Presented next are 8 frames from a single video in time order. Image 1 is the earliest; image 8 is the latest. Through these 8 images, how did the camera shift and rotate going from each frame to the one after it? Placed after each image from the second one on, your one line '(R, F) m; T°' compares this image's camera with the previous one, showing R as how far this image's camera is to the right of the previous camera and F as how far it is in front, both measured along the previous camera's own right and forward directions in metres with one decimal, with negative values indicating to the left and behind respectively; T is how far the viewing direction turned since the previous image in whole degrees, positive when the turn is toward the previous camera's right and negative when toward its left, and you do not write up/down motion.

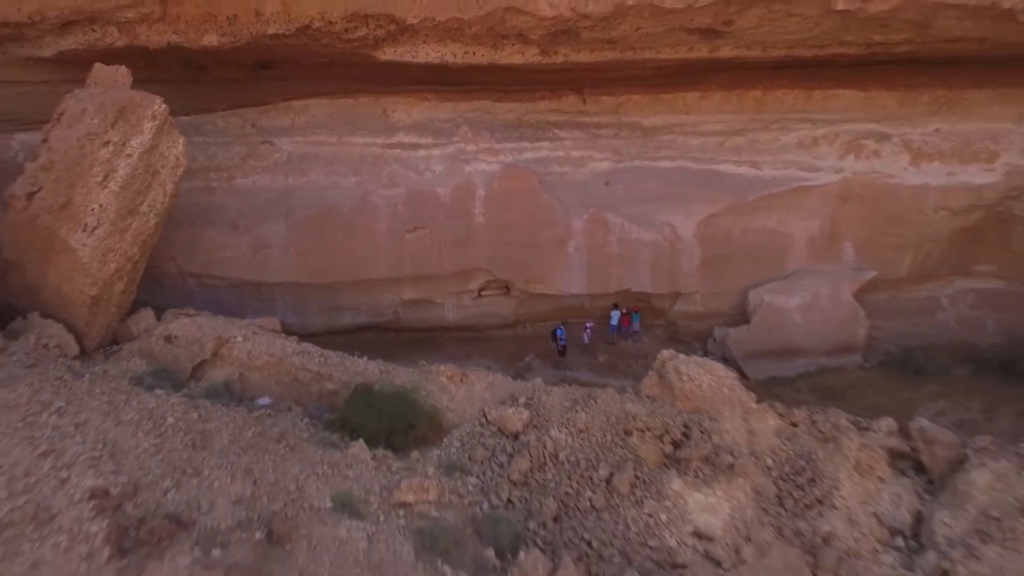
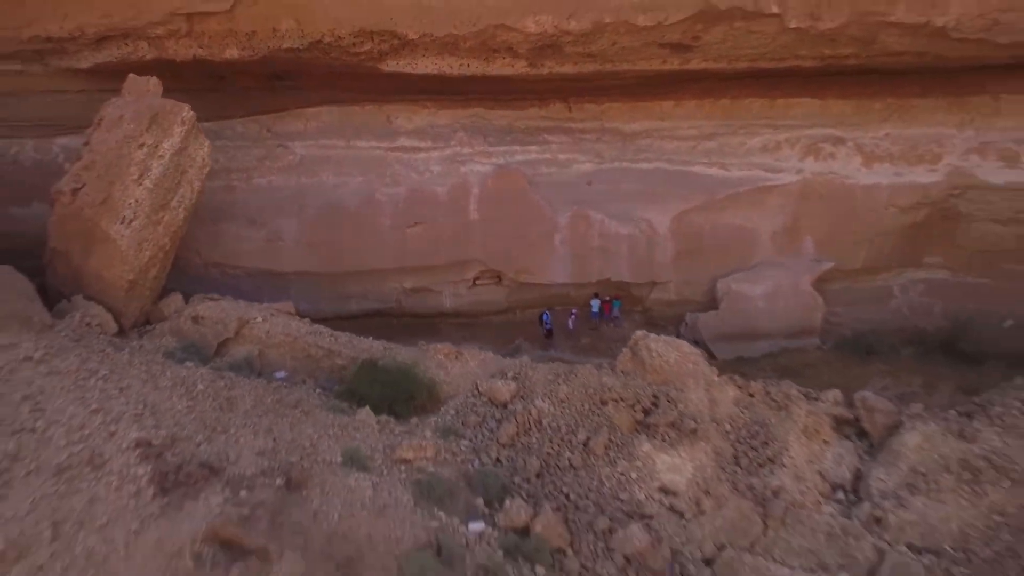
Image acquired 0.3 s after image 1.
(0.0, -0.3) m; 0°
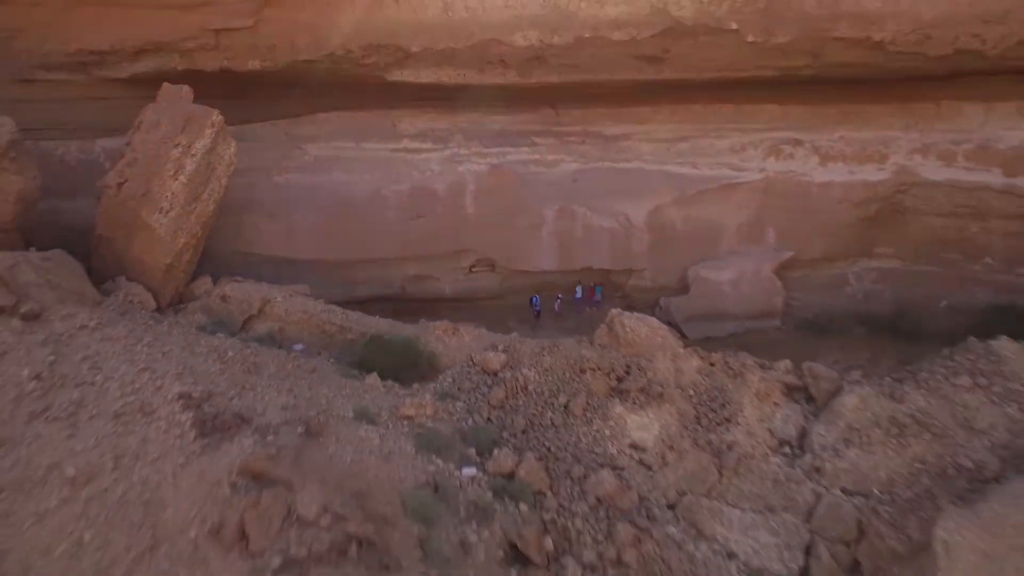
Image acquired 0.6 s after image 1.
(+0.1, -0.3) m; 0°
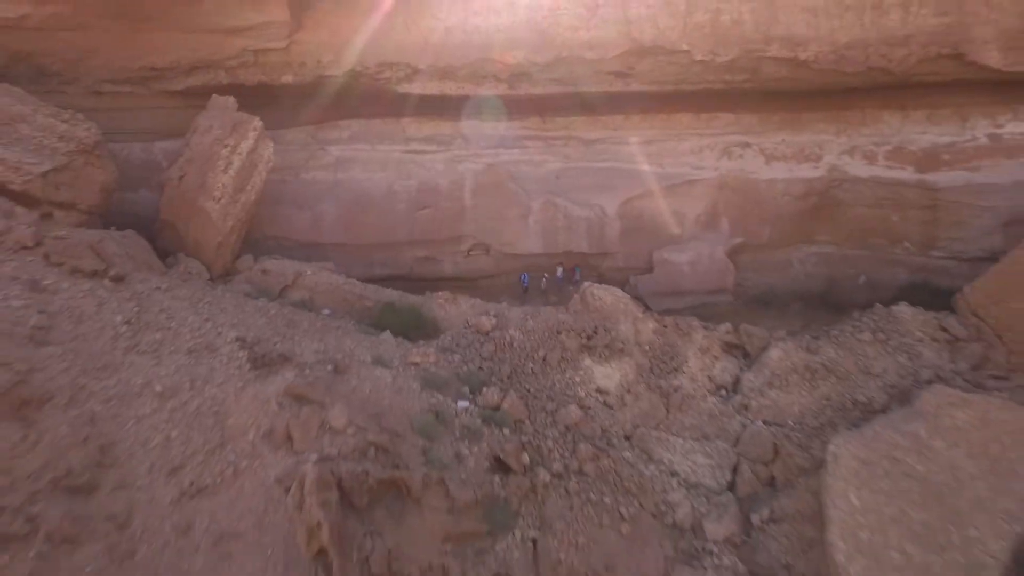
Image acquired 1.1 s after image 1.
(+0.1, -0.6) m; -1°
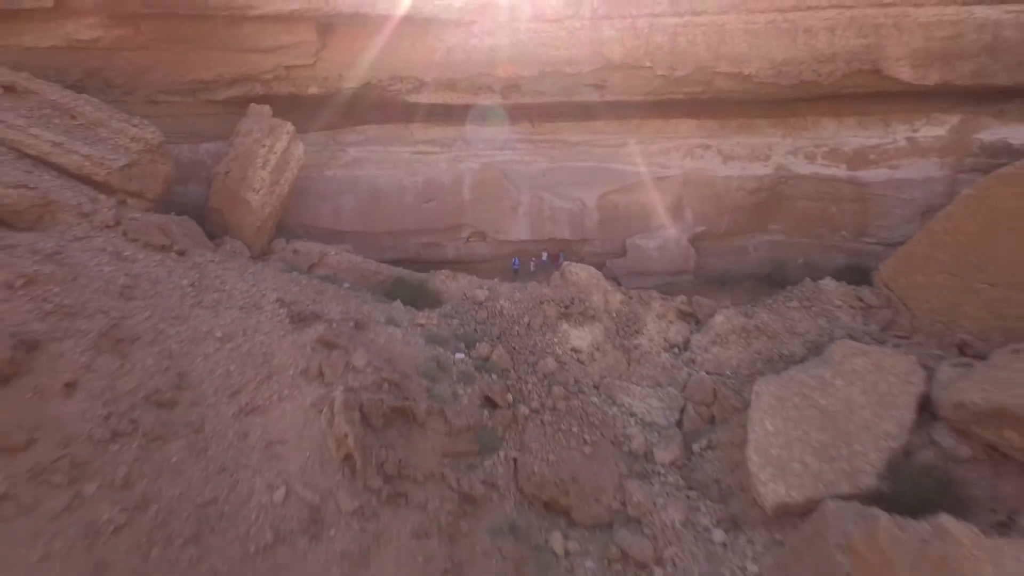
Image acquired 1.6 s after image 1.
(+0.1, -0.6) m; -1°
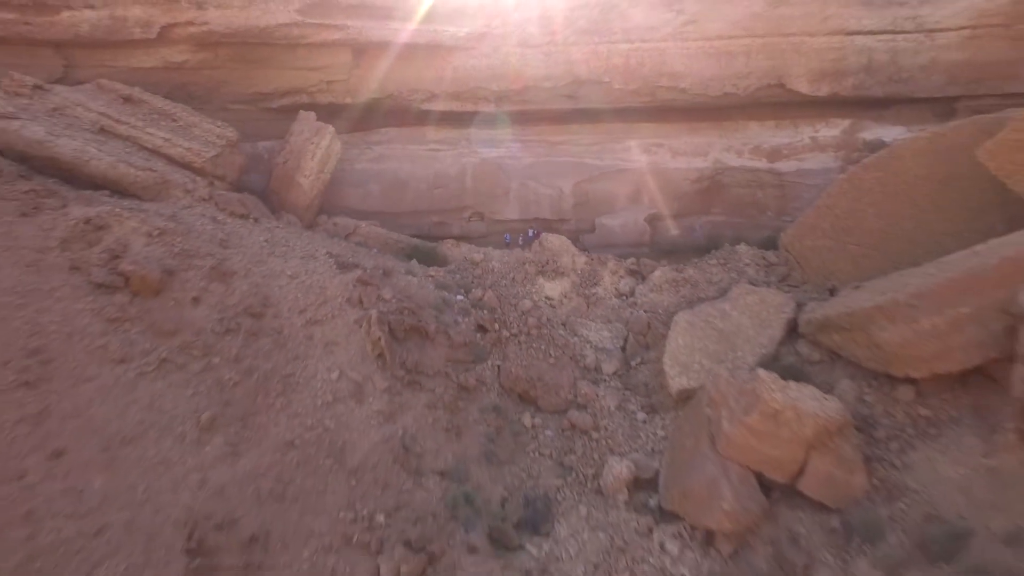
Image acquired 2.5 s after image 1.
(+0.2, -1.2) m; -1°
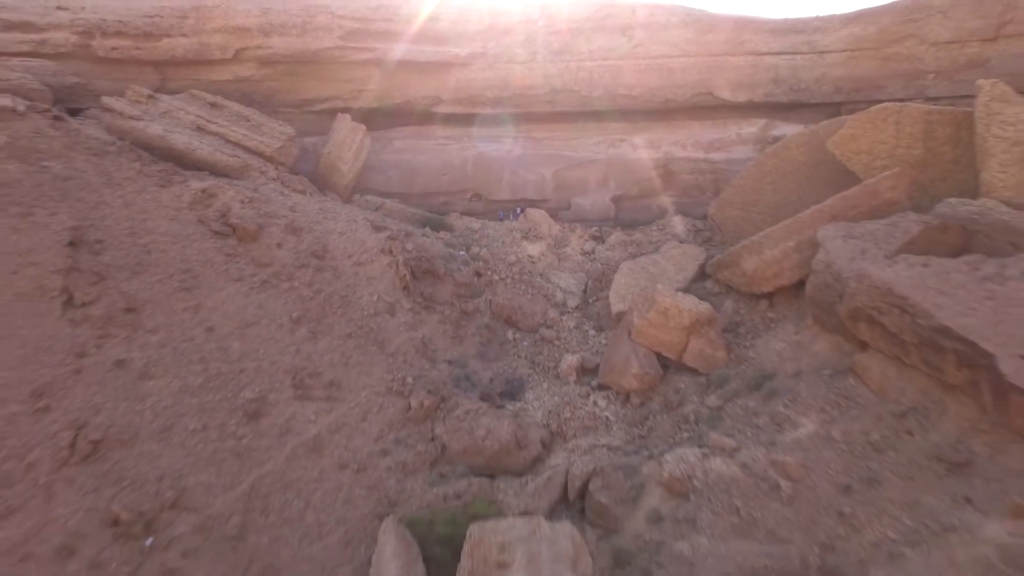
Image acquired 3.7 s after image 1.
(+0.2, -1.6) m; 0°
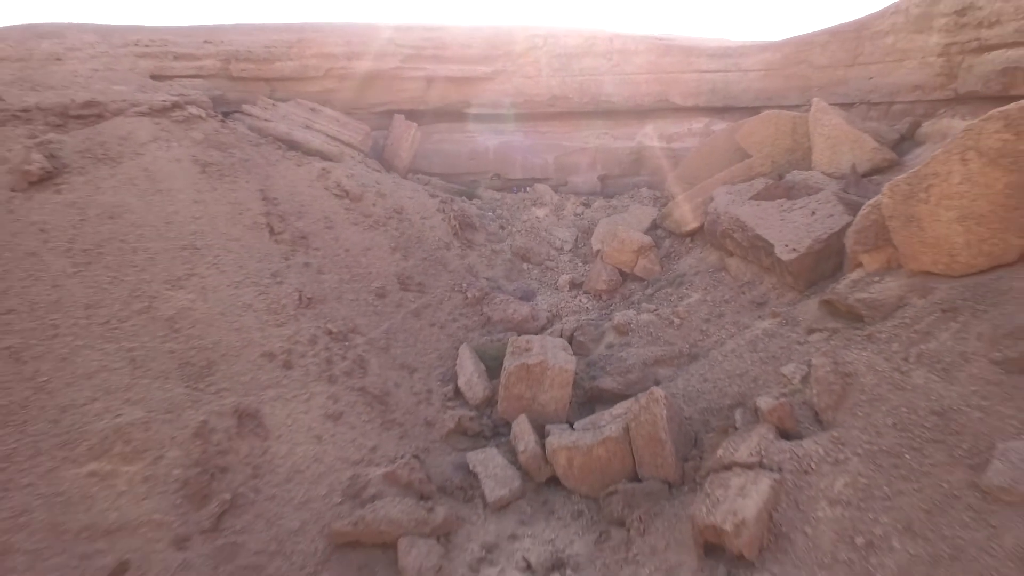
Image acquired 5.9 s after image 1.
(-0.2, -2.8) m; 0°
